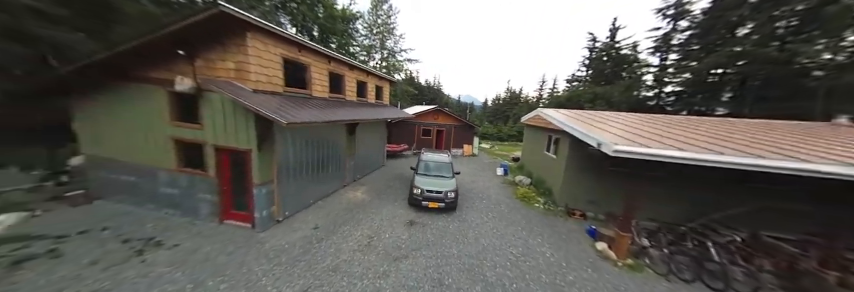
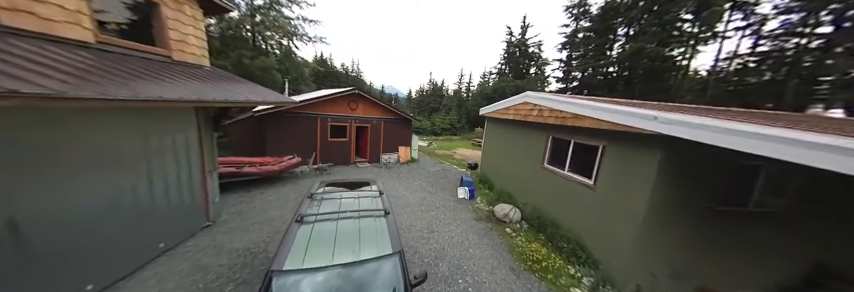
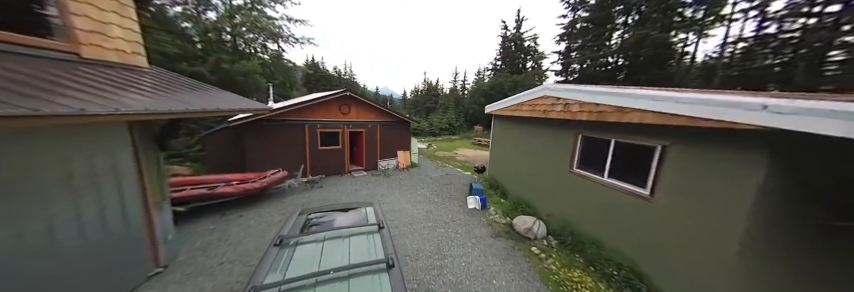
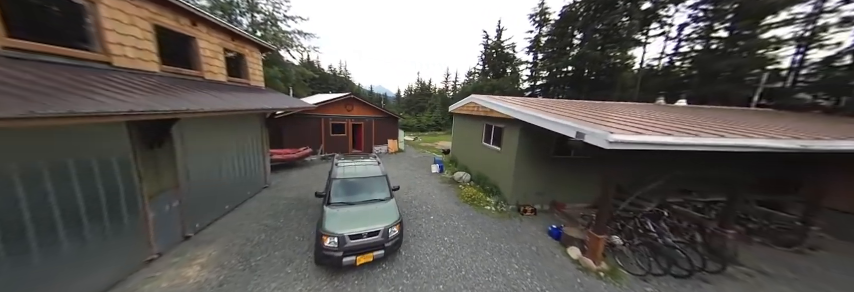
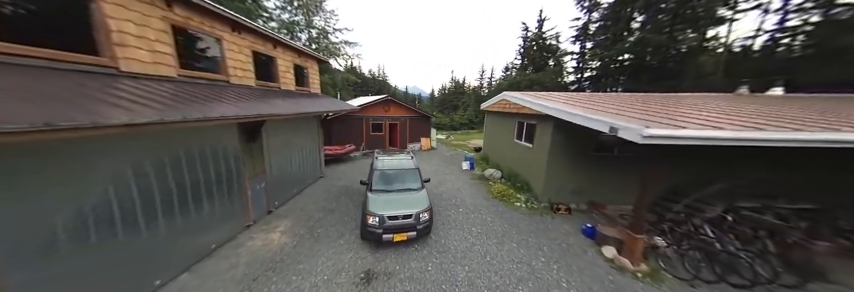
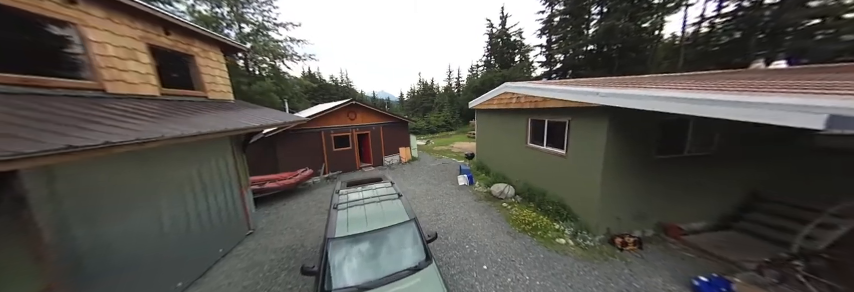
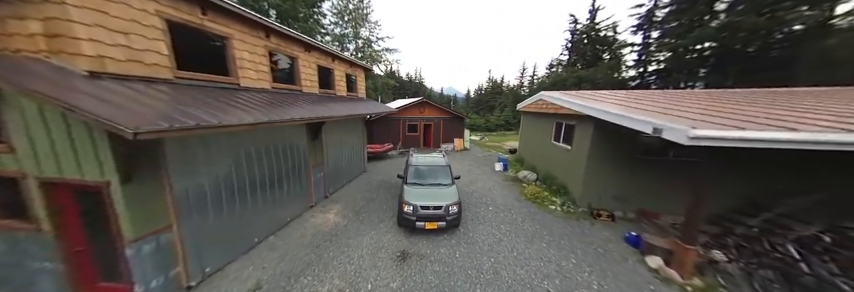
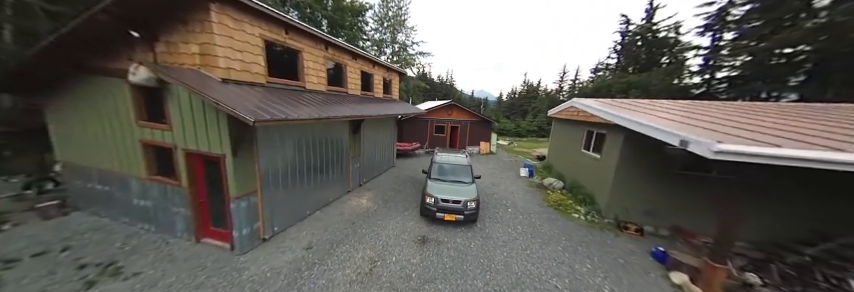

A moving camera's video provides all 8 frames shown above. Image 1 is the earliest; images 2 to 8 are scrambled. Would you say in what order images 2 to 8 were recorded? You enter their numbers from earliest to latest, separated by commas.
8, 7, 5, 4, 6, 2, 3
